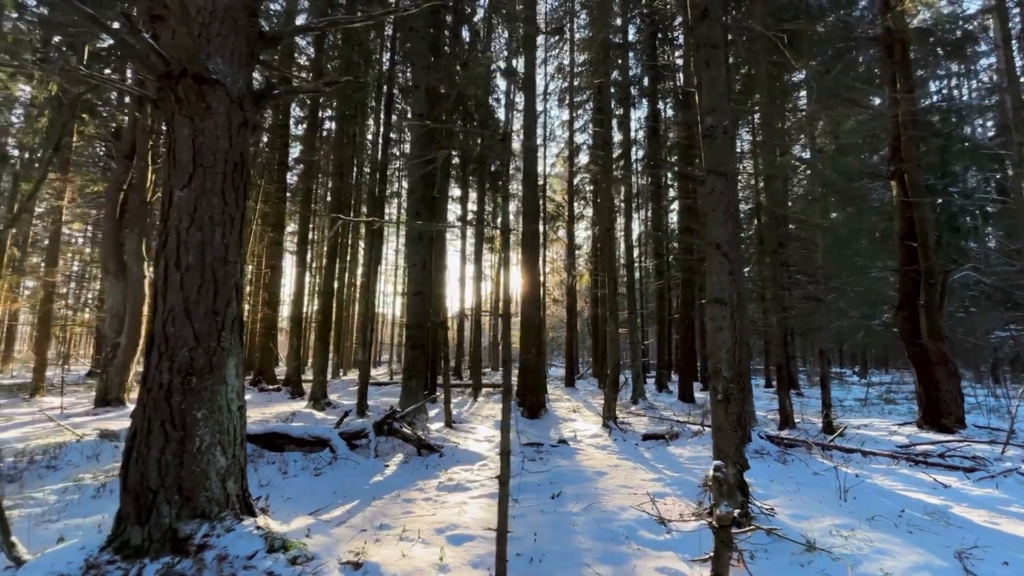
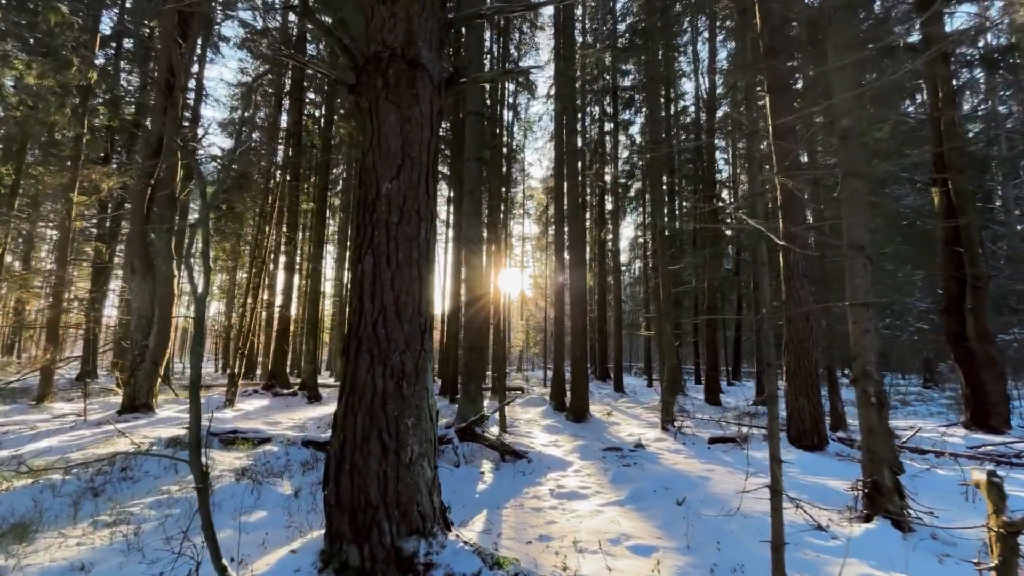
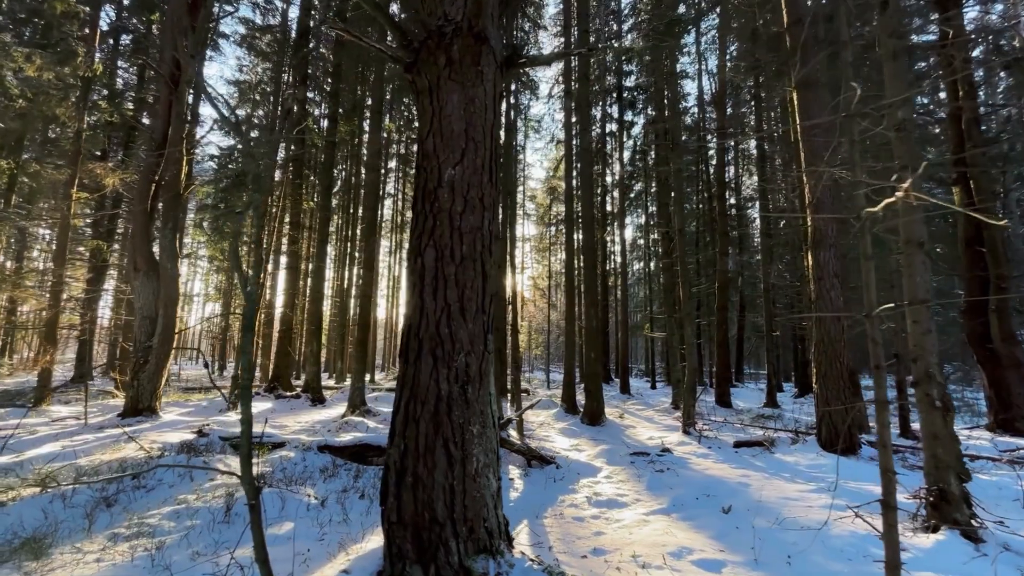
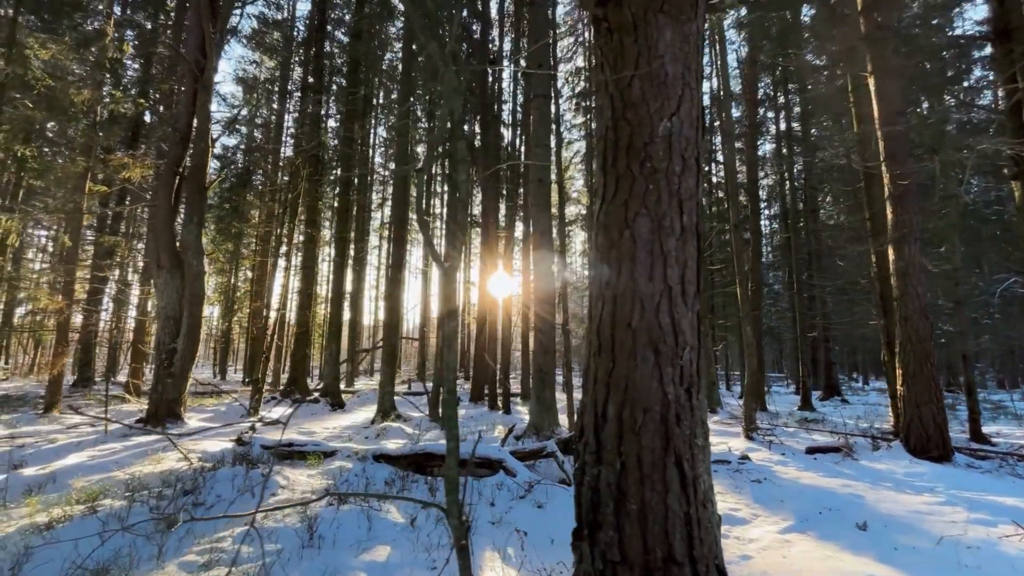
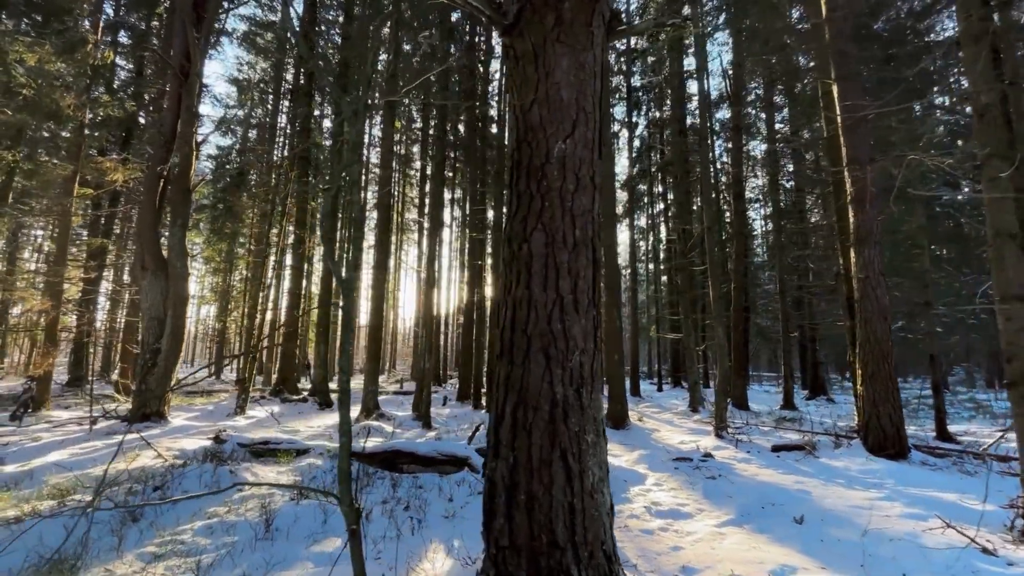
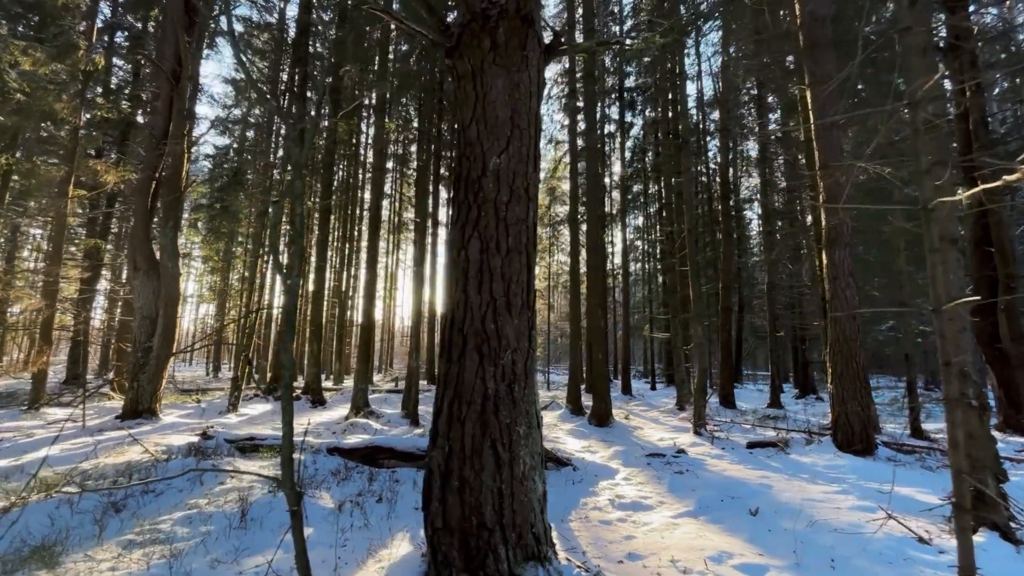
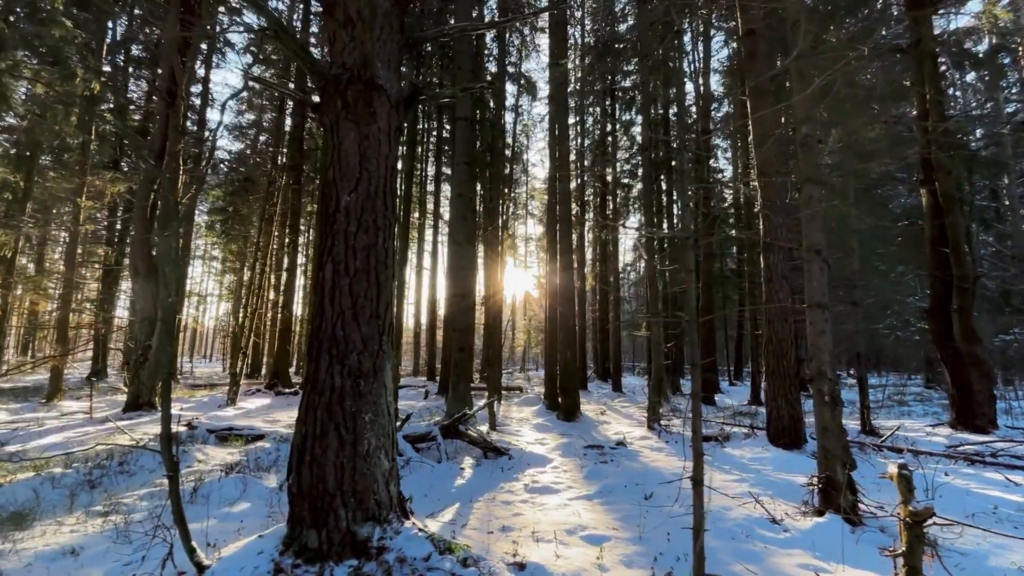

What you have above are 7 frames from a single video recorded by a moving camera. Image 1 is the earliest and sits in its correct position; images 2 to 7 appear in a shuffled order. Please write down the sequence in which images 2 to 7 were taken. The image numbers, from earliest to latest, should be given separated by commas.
7, 2, 3, 6, 5, 4
